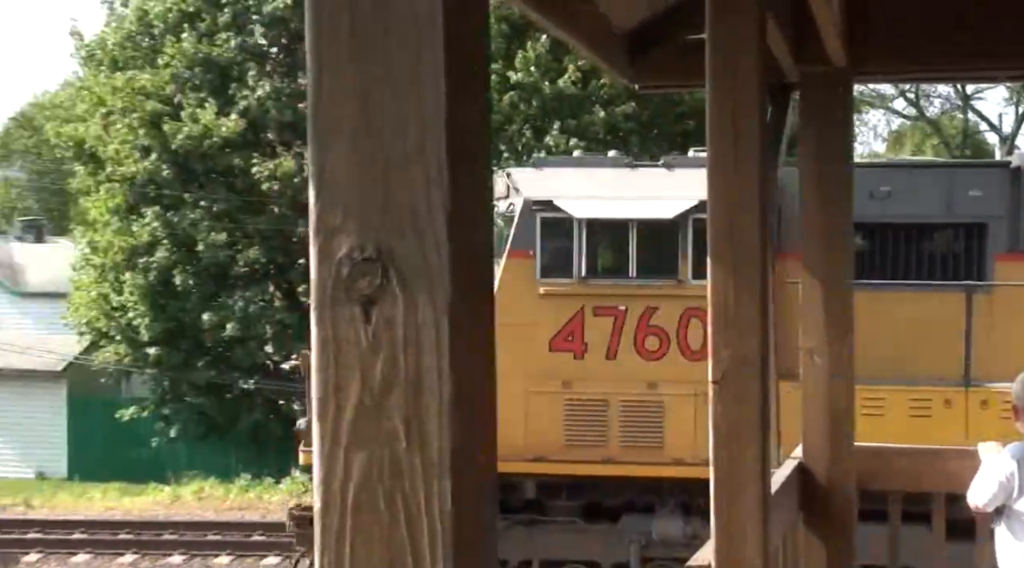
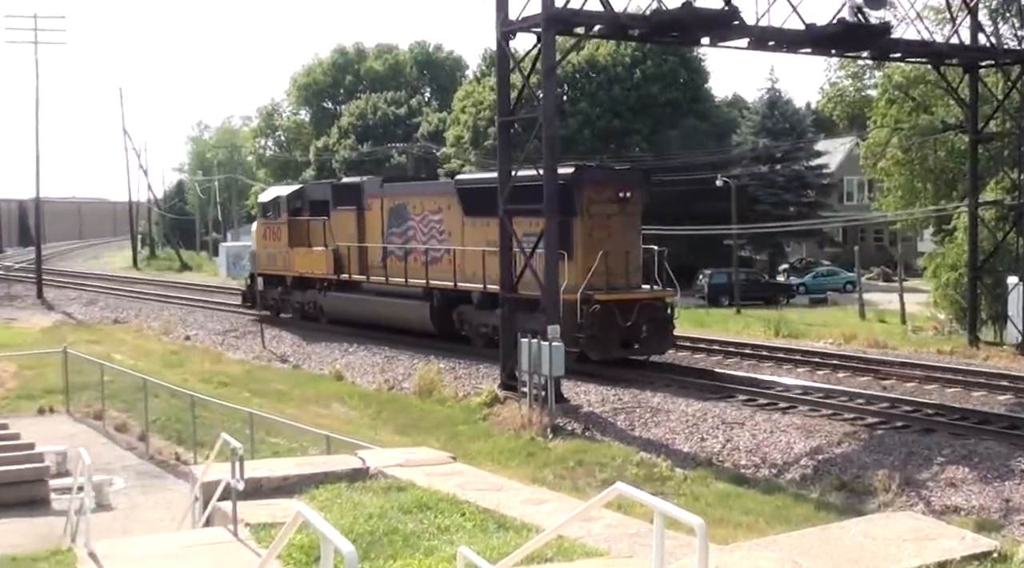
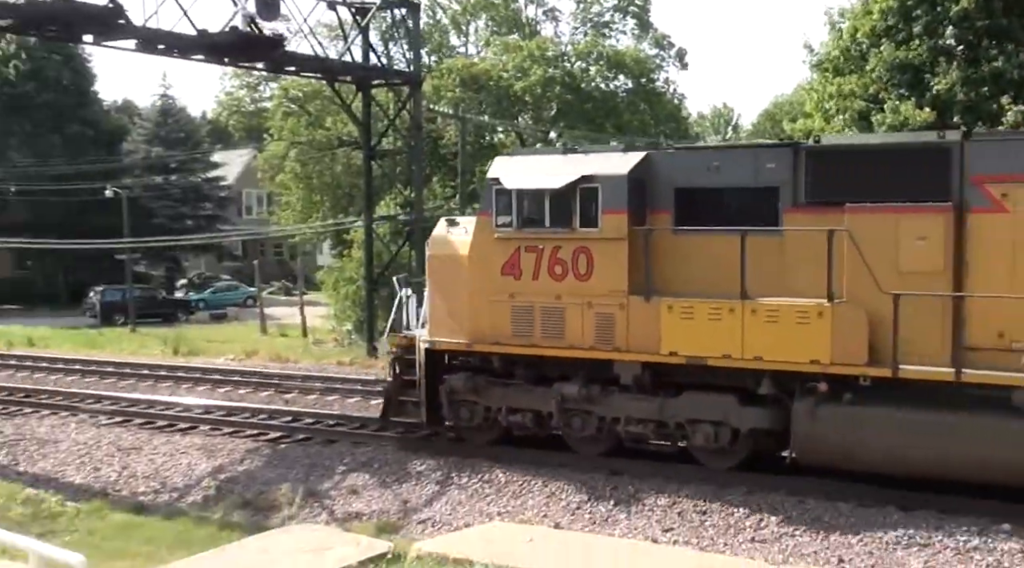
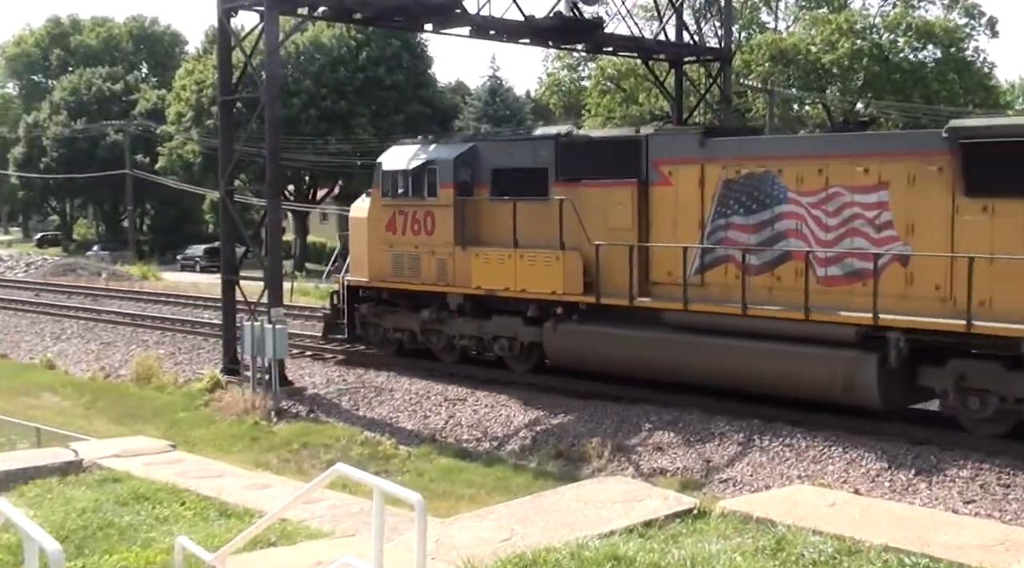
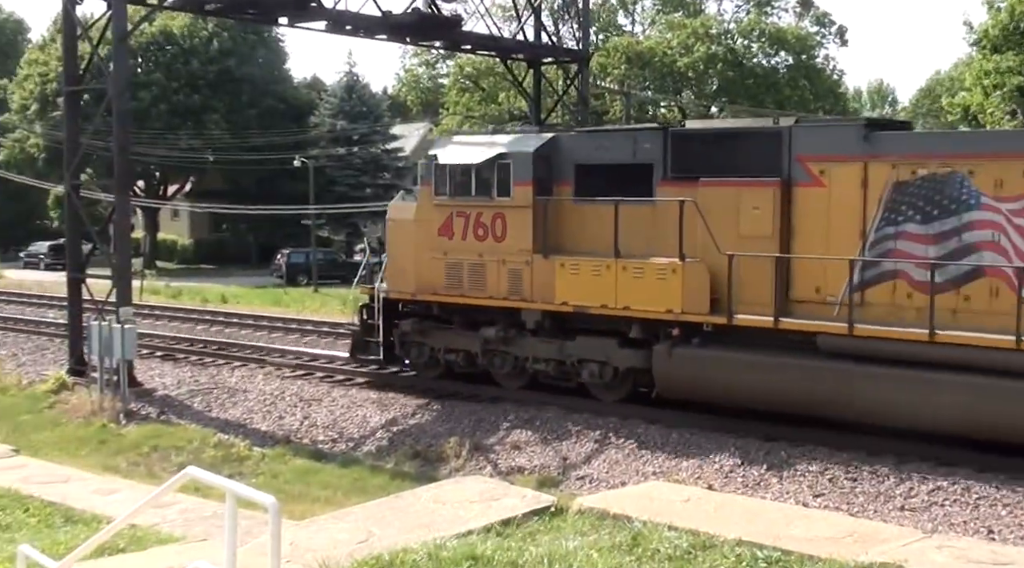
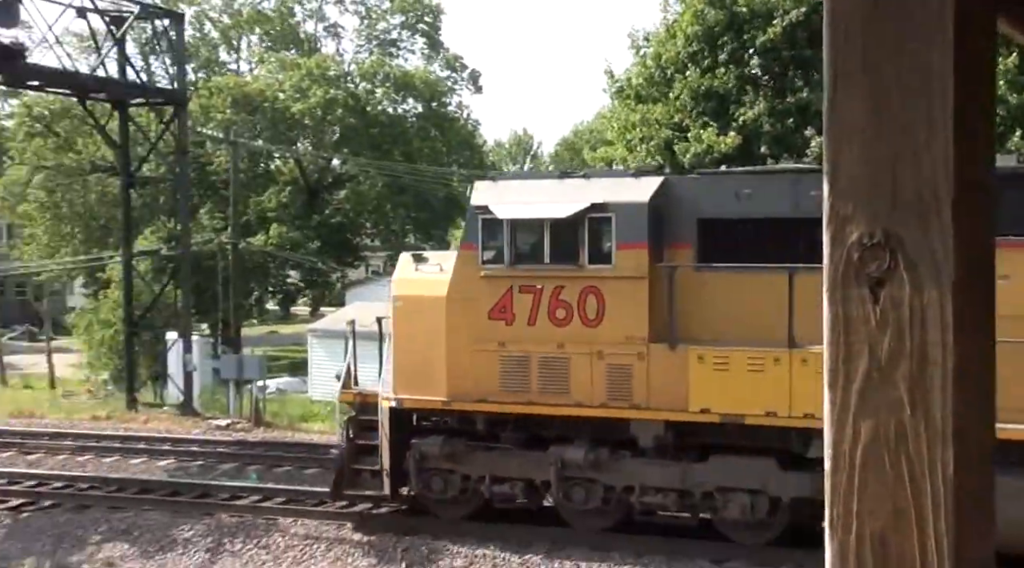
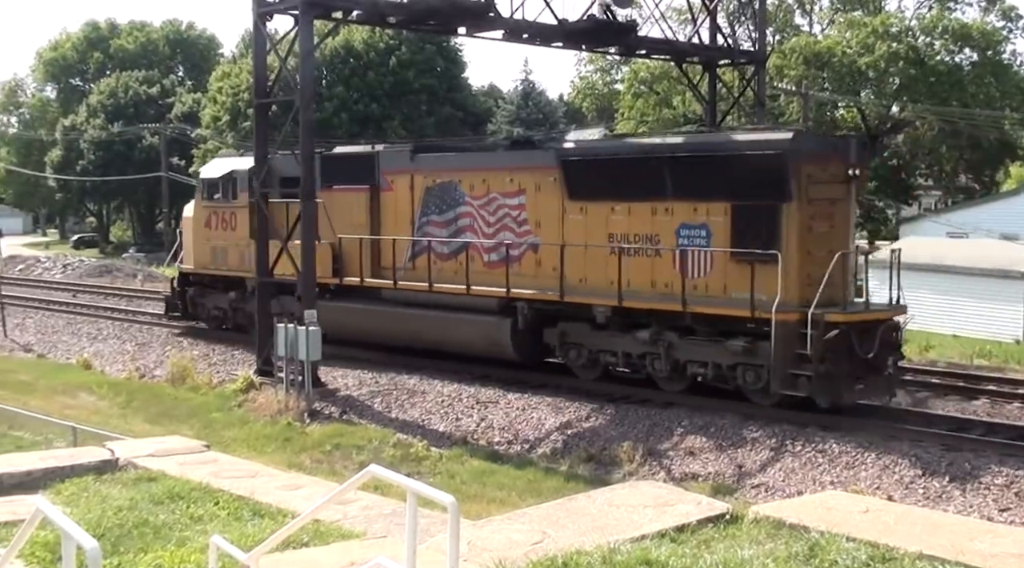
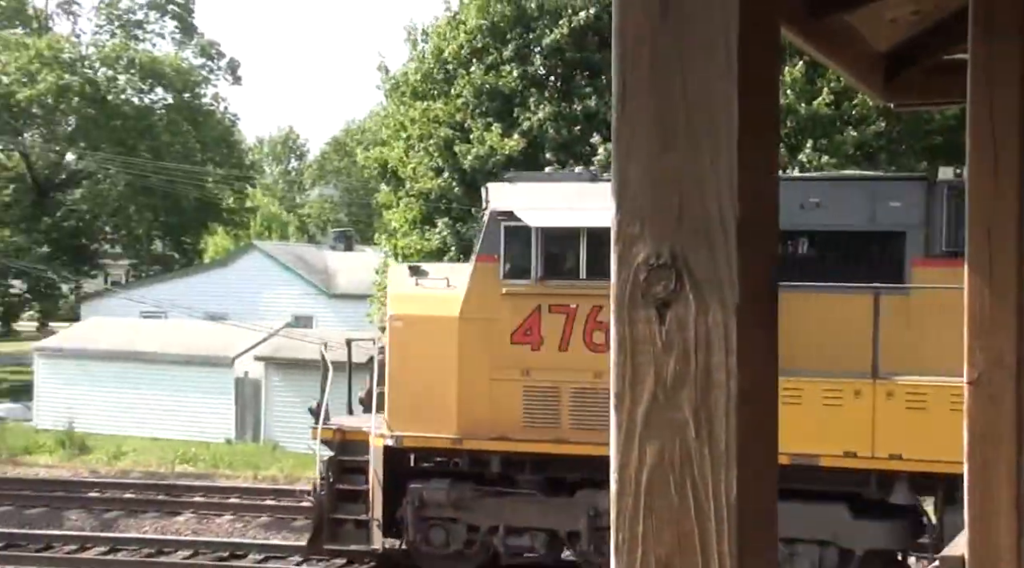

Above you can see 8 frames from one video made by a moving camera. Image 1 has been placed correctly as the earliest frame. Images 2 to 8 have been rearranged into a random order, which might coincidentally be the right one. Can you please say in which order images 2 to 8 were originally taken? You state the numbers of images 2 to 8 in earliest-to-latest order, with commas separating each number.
8, 6, 3, 5, 4, 7, 2
